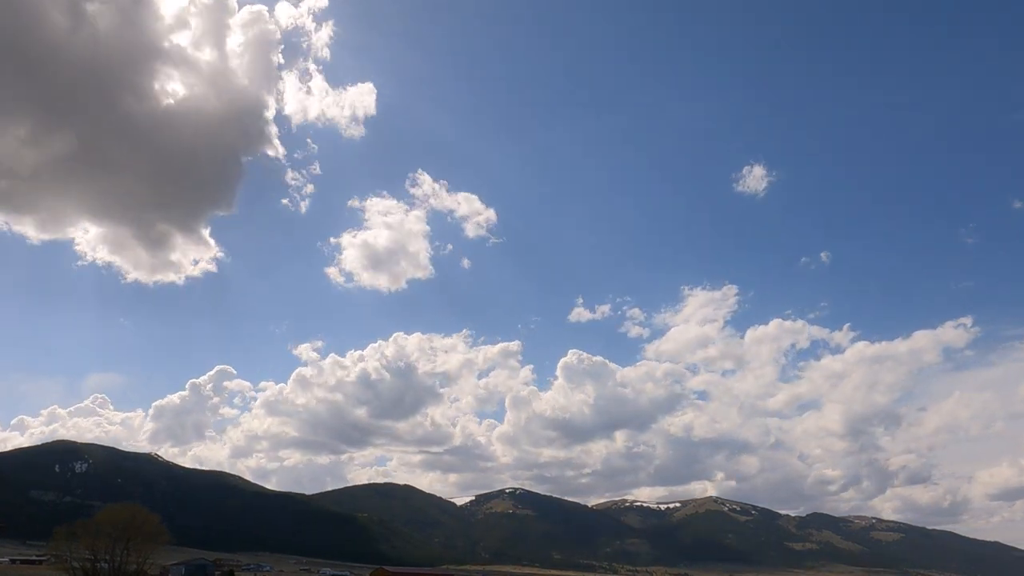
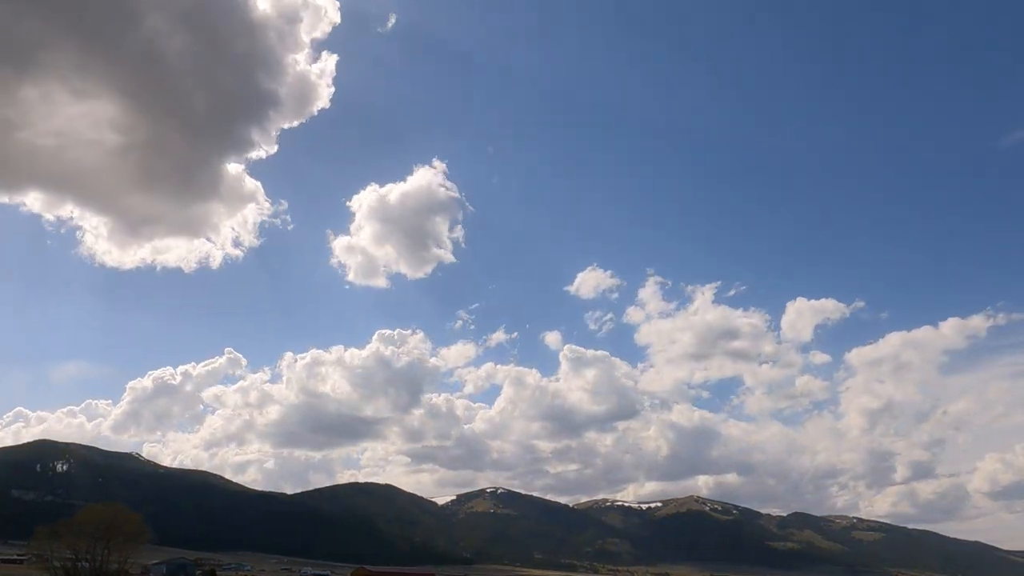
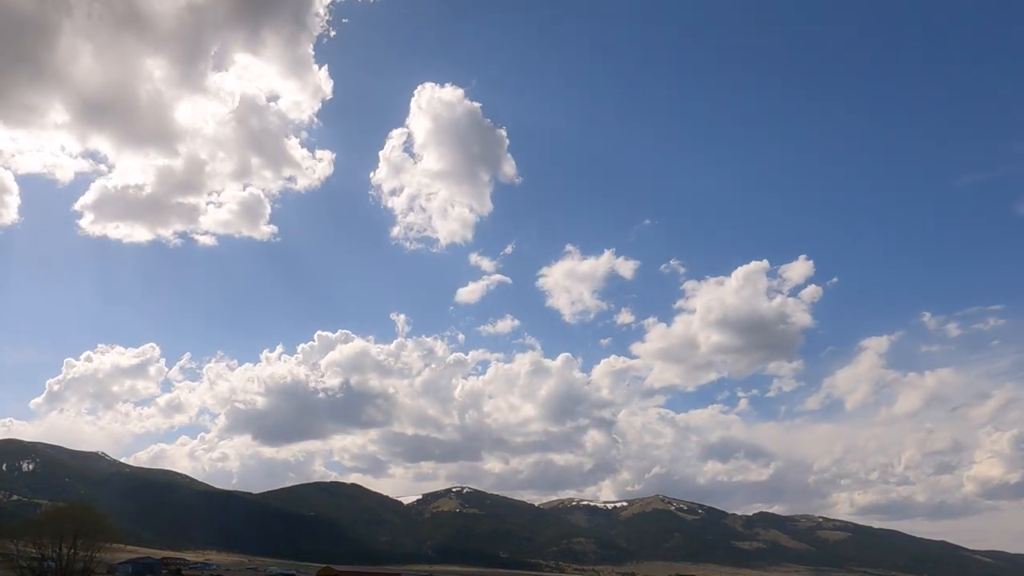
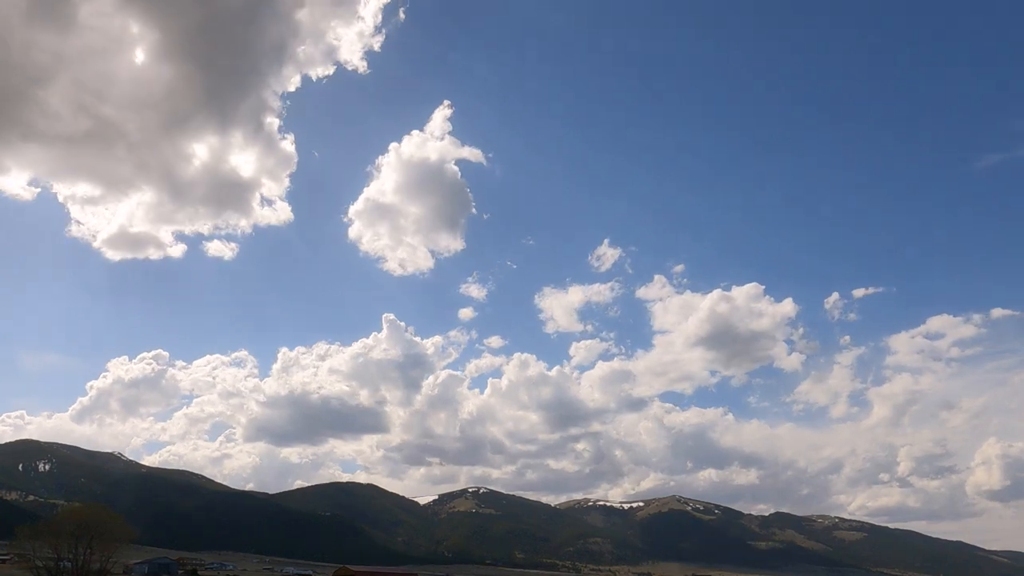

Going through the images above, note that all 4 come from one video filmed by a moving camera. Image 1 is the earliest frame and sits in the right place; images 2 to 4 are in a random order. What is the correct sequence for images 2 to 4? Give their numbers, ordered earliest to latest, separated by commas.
2, 4, 3
